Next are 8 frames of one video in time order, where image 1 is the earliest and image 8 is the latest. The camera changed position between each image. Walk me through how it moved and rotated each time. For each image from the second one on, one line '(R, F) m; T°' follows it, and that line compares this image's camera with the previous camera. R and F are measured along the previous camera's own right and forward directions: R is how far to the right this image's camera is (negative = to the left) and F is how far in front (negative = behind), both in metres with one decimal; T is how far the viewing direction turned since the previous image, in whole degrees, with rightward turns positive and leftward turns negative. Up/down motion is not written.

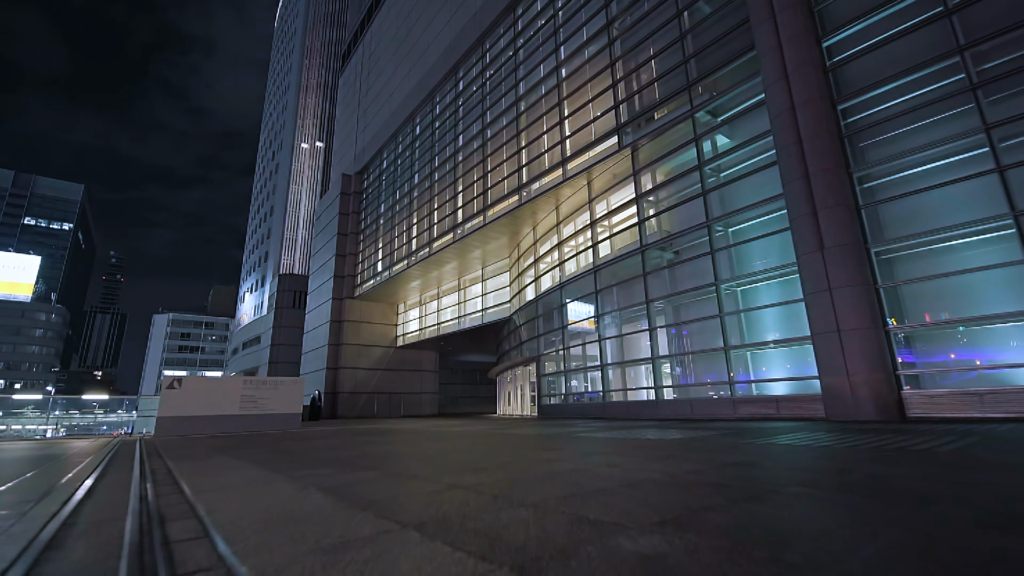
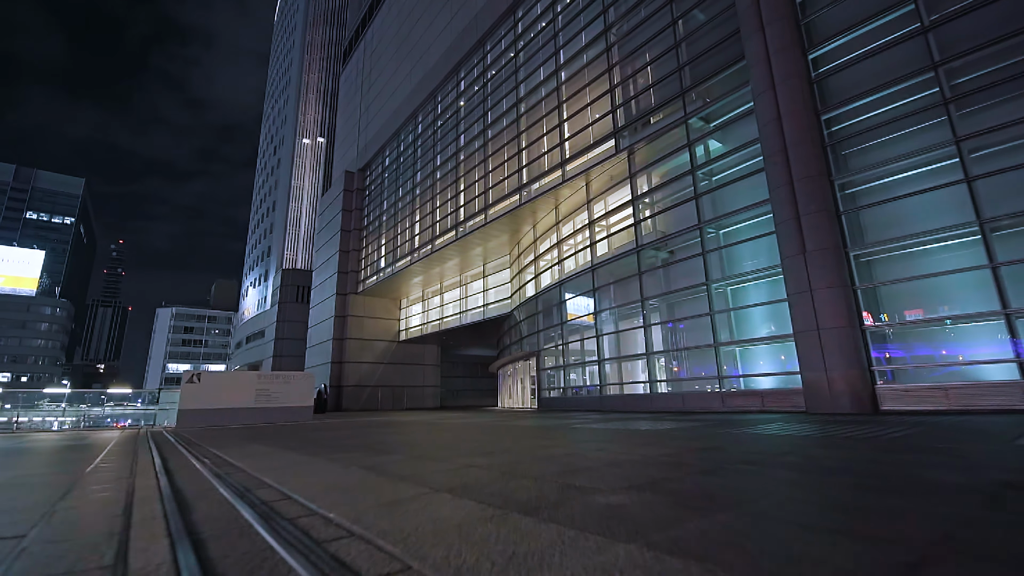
(0.0, -0.9) m; 0°
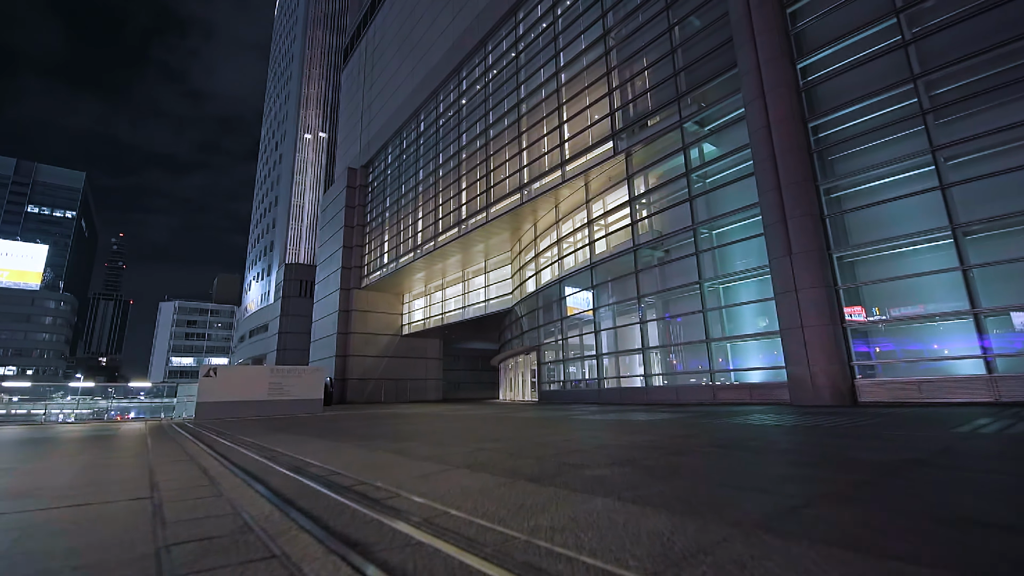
(-0.1, -0.8) m; 0°
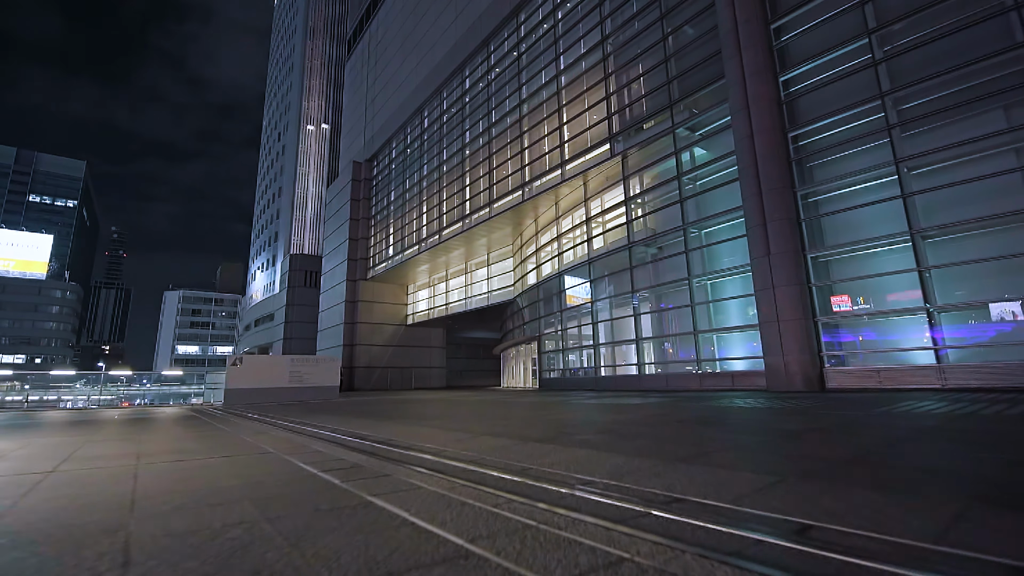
(-0.1, -1.4) m; 0°
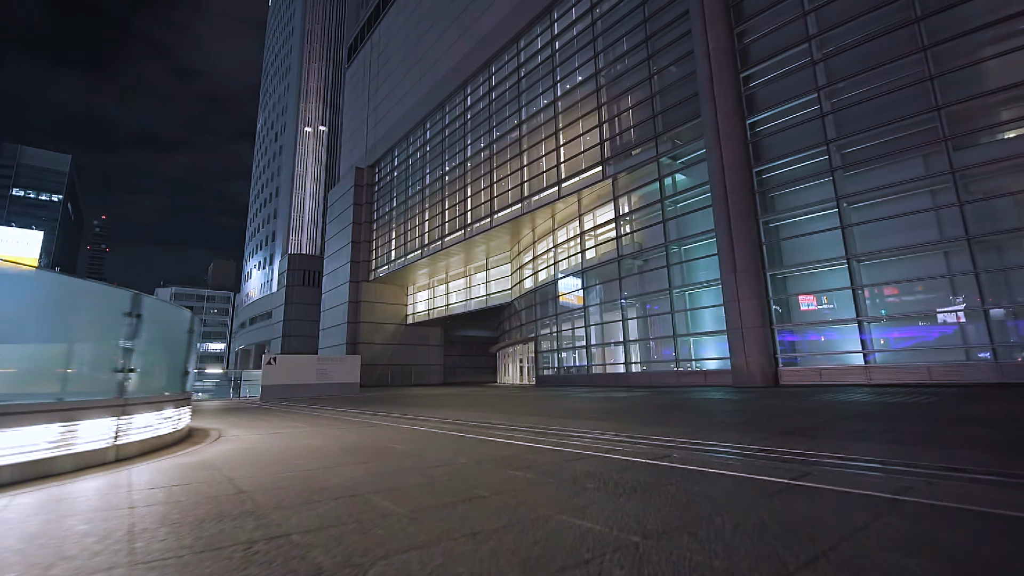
(-0.8, -2.8) m; +1°
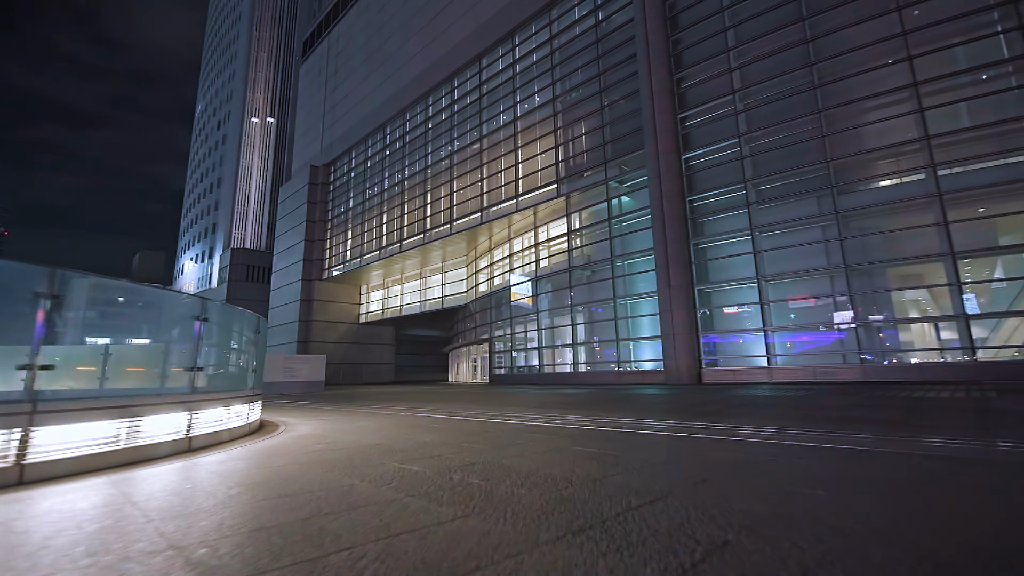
(-0.9, -2.2) m; +7°
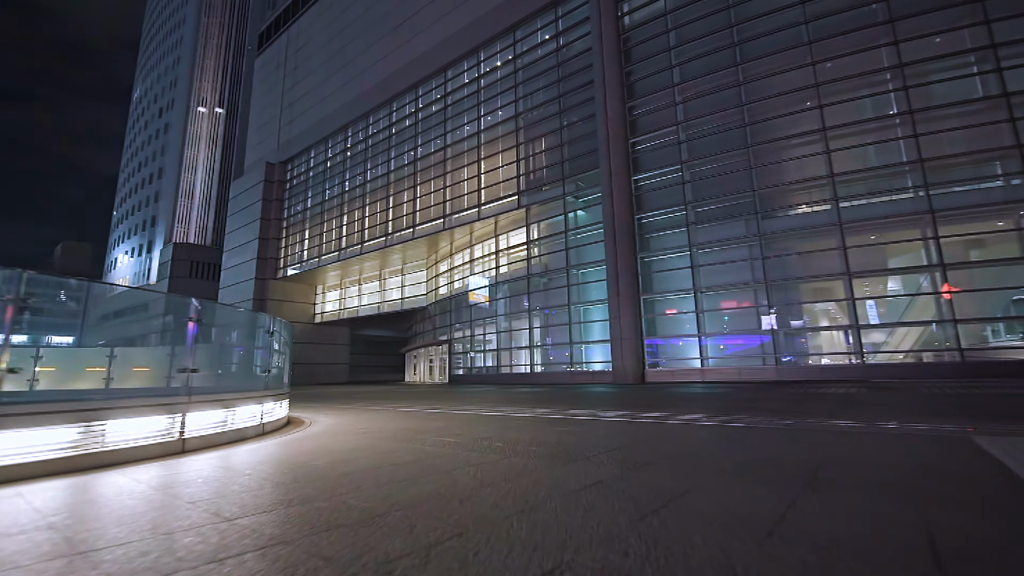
(-0.6, -1.7) m; +6°
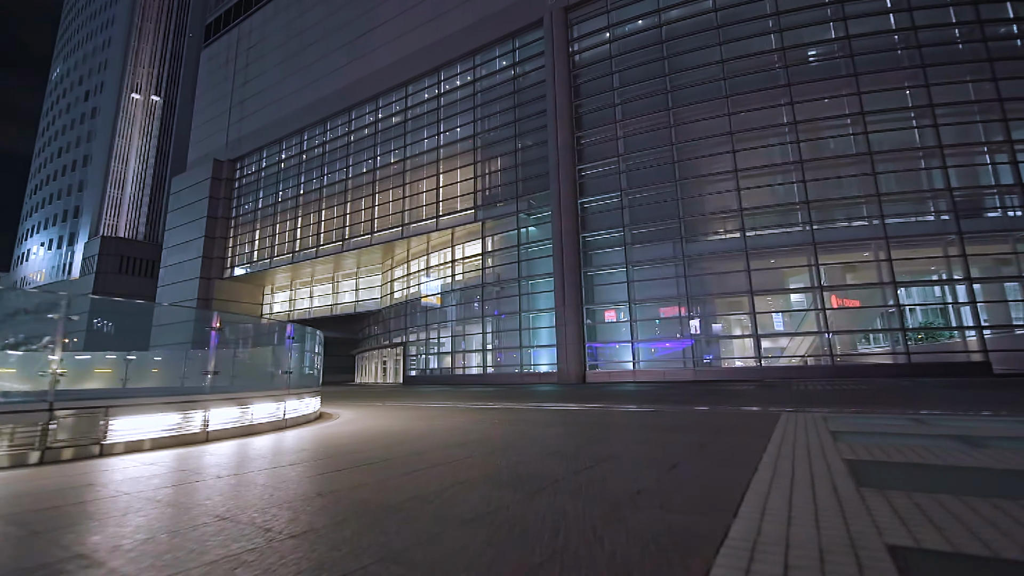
(-0.8, -2.5) m; +7°
